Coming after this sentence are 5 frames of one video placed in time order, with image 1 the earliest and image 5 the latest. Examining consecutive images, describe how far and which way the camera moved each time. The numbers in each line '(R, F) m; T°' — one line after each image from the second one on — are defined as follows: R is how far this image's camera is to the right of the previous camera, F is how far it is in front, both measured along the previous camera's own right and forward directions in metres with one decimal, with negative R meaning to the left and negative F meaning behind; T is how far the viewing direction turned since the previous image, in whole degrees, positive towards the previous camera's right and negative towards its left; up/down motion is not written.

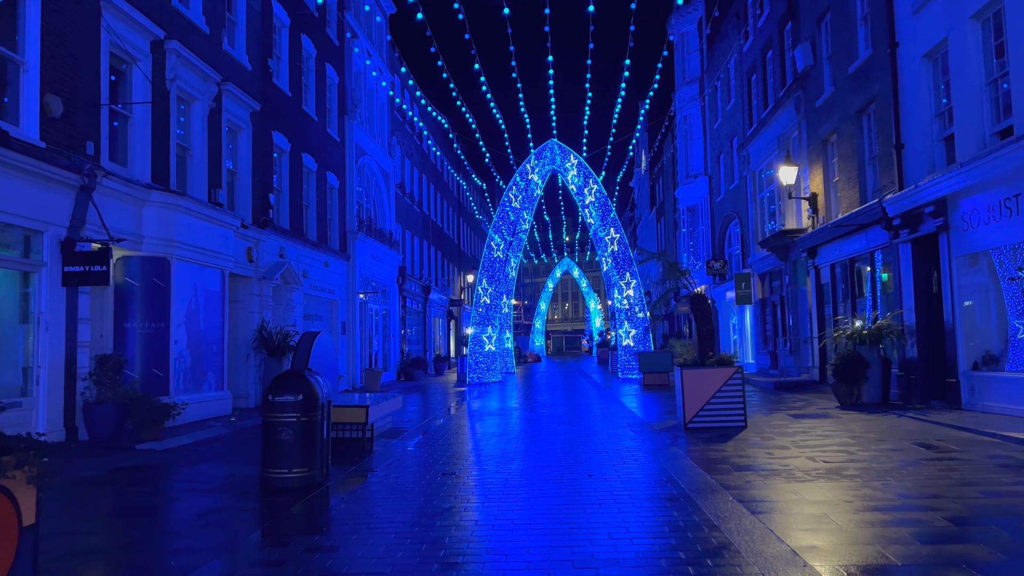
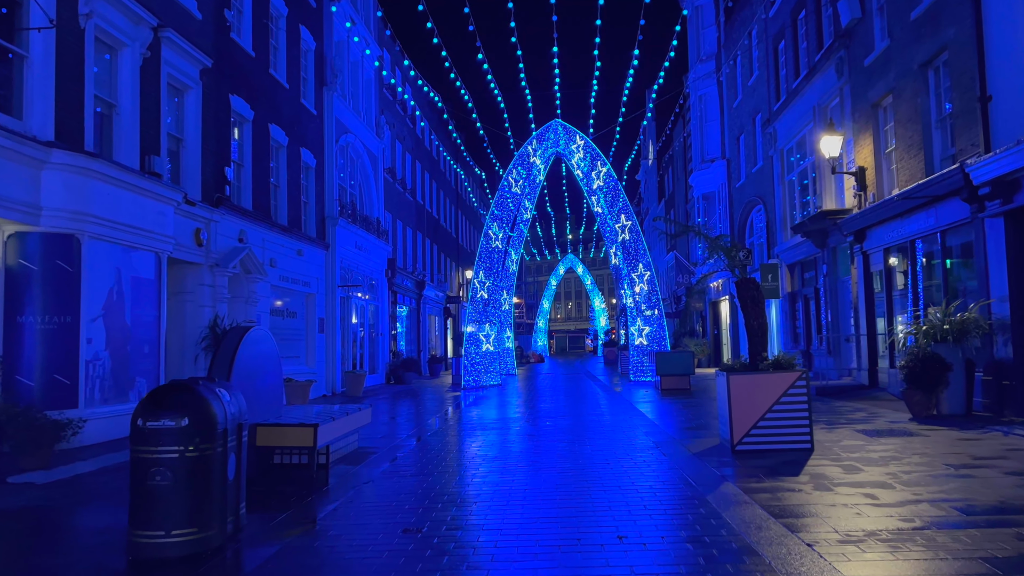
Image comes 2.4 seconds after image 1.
(+0.1, +2.5) m; 0°
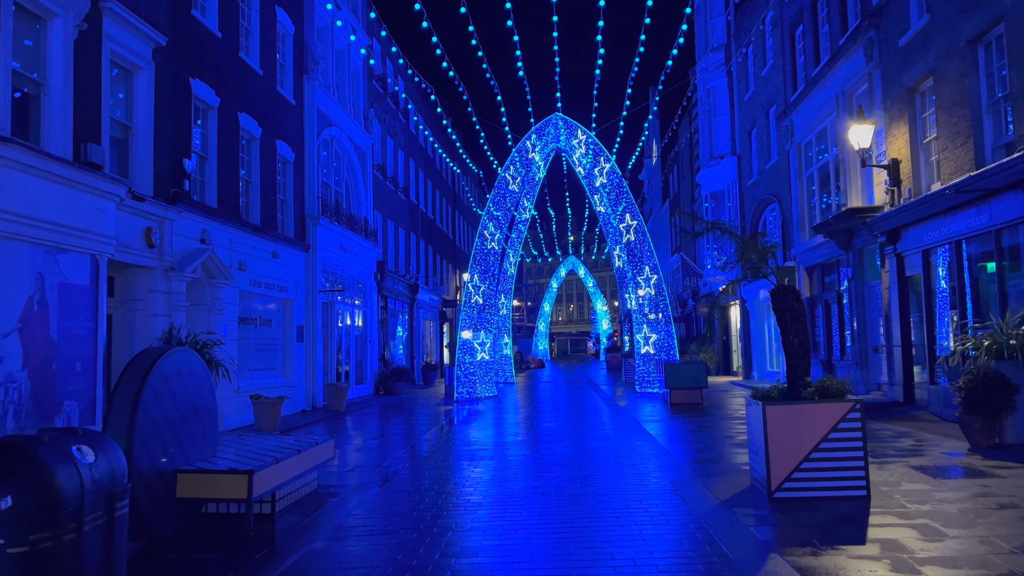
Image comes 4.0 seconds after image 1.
(+0.1, +1.6) m; 0°
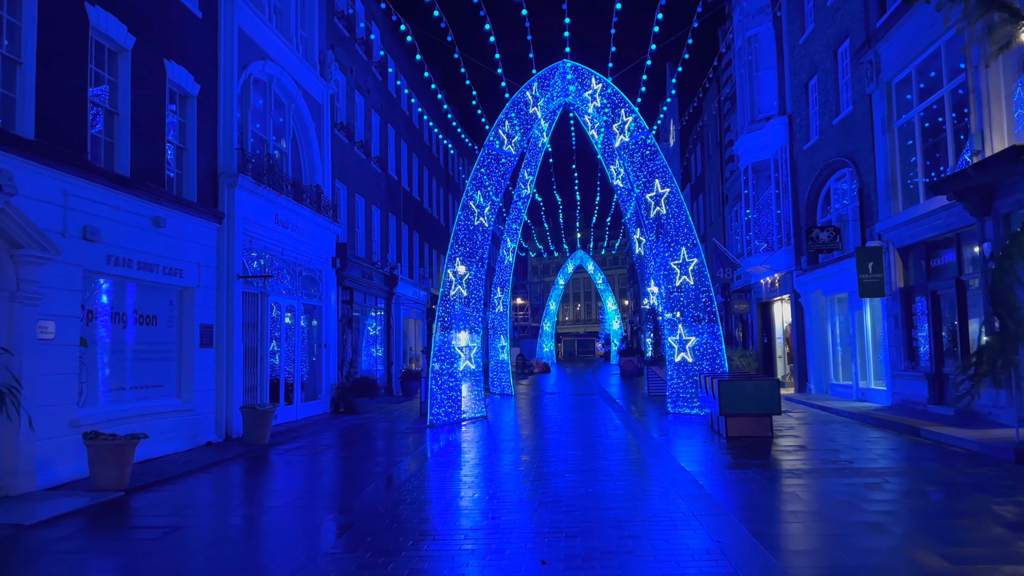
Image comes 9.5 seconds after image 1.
(+0.3, +5.0) m; 0°
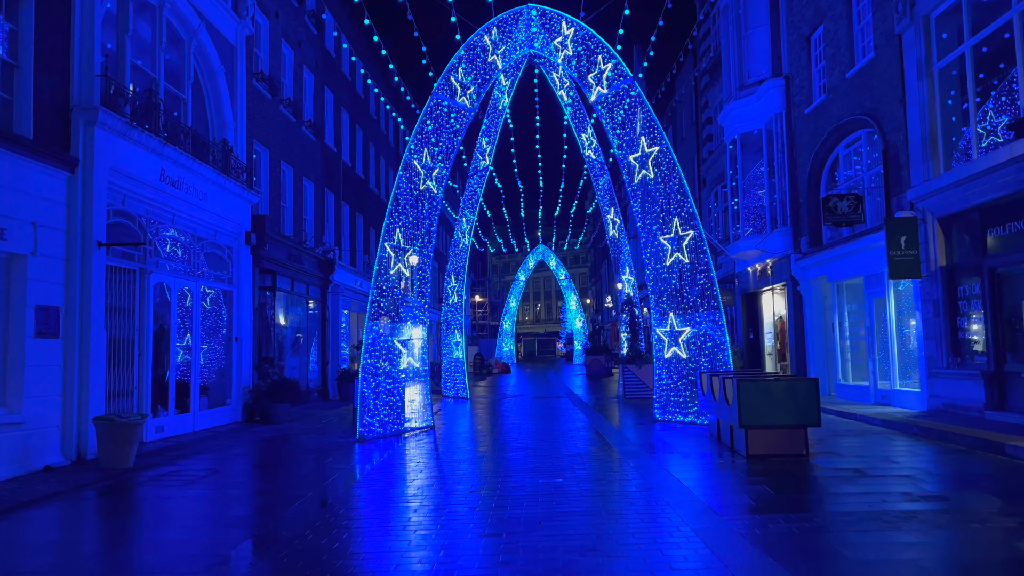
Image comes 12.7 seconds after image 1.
(+0.1, +3.1) m; +3°
